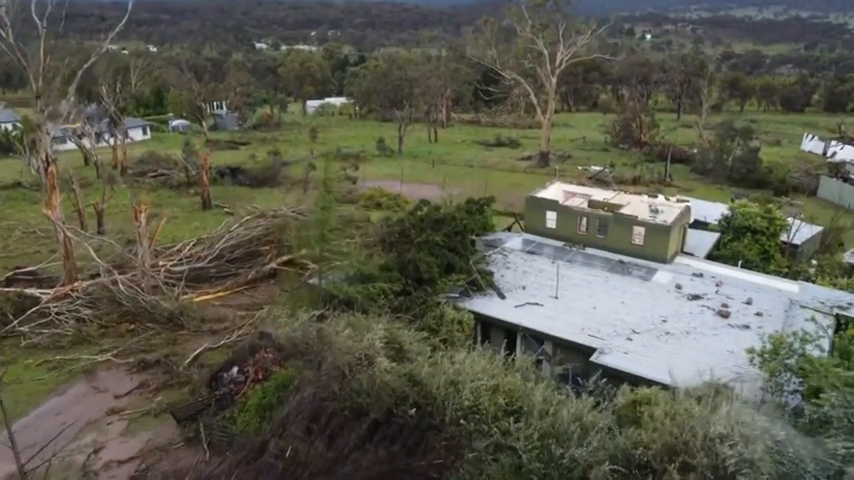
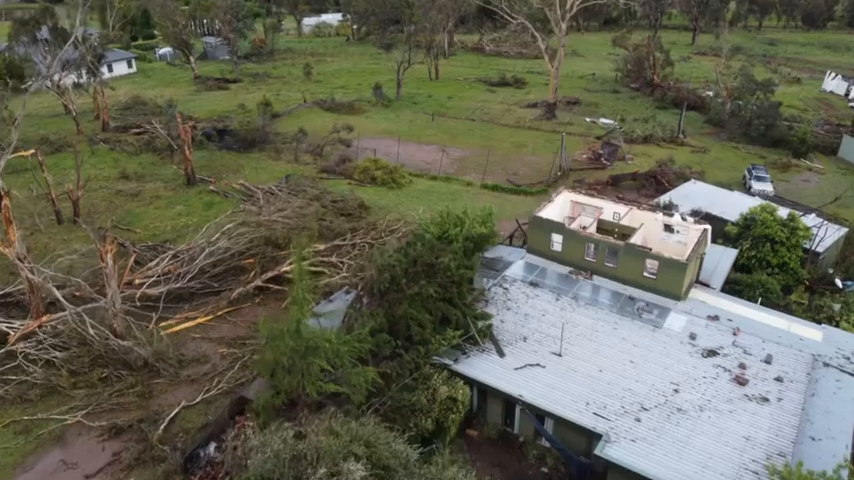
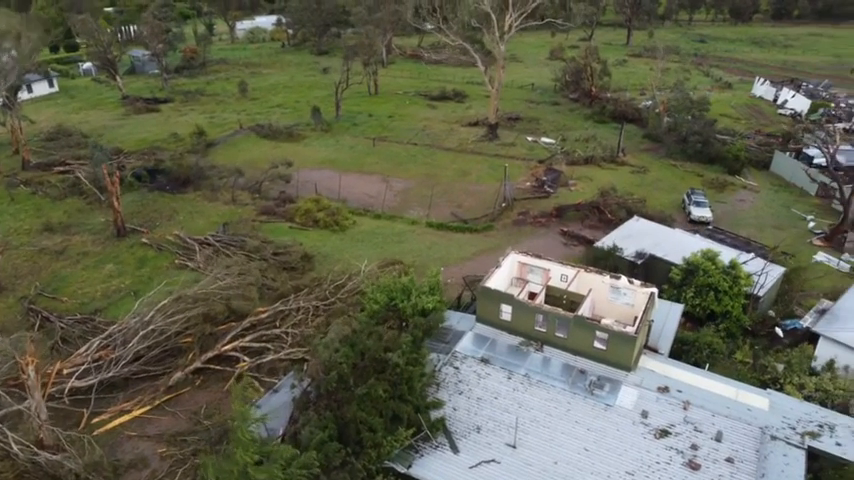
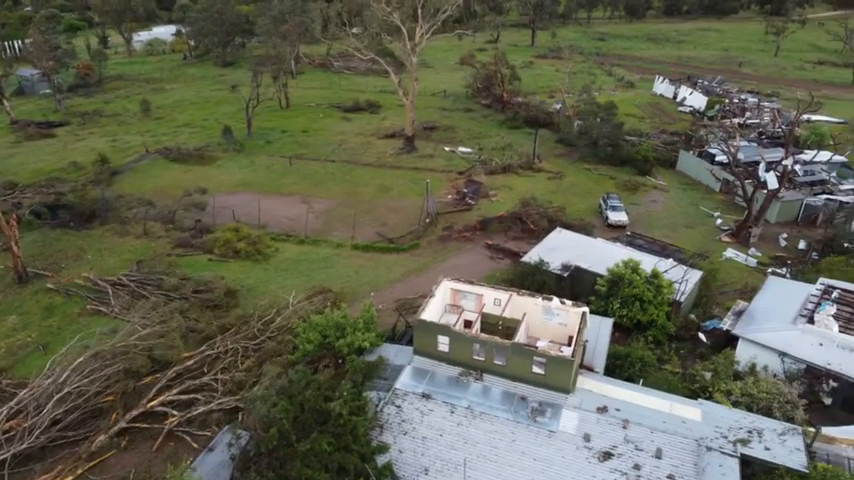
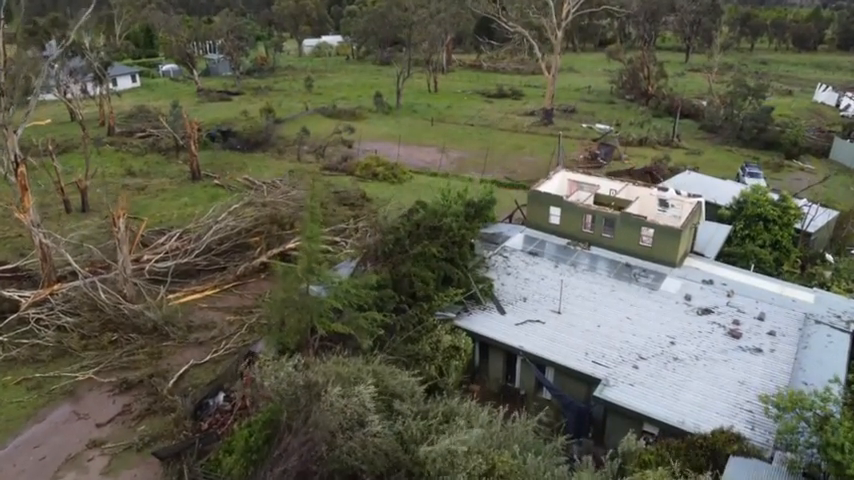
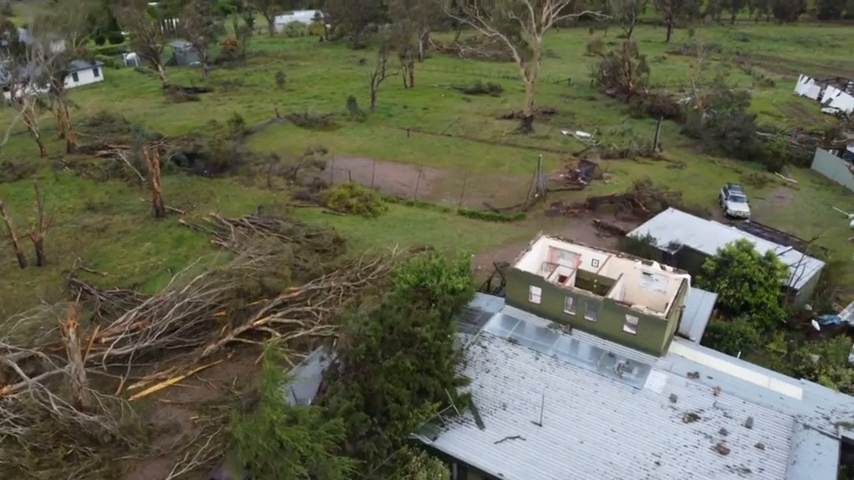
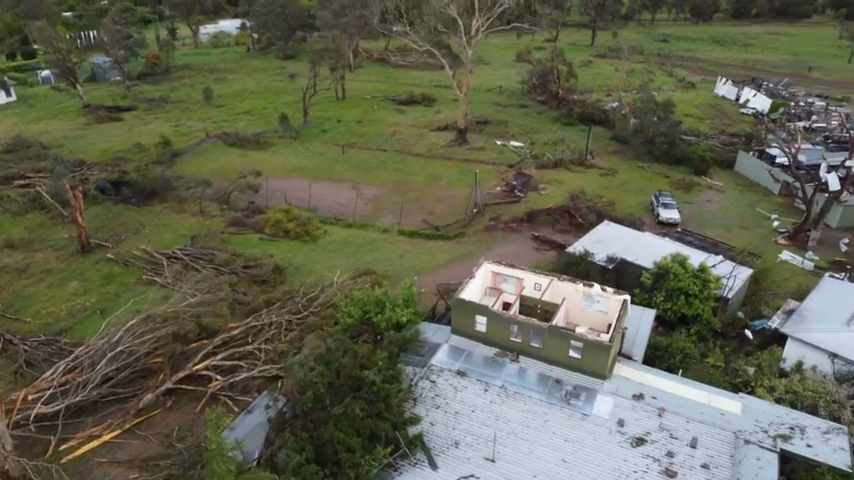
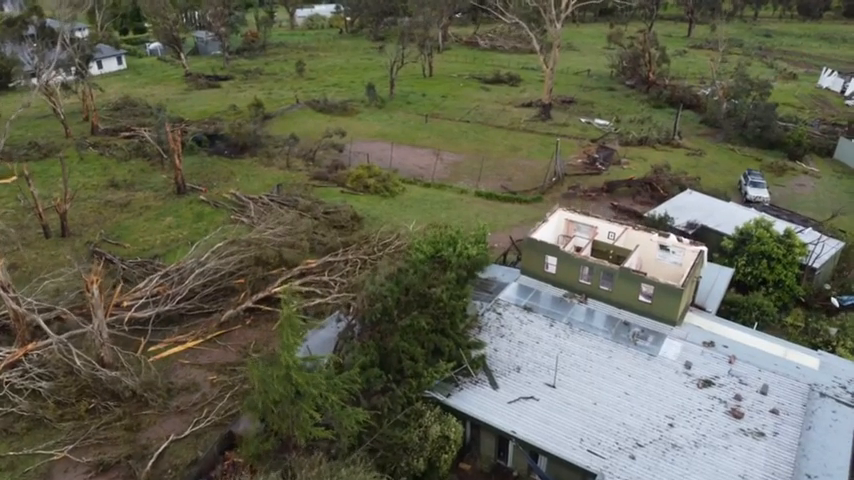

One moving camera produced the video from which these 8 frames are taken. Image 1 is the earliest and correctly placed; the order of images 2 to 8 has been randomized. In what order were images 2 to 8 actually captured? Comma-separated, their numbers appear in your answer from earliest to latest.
5, 2, 8, 6, 3, 7, 4
